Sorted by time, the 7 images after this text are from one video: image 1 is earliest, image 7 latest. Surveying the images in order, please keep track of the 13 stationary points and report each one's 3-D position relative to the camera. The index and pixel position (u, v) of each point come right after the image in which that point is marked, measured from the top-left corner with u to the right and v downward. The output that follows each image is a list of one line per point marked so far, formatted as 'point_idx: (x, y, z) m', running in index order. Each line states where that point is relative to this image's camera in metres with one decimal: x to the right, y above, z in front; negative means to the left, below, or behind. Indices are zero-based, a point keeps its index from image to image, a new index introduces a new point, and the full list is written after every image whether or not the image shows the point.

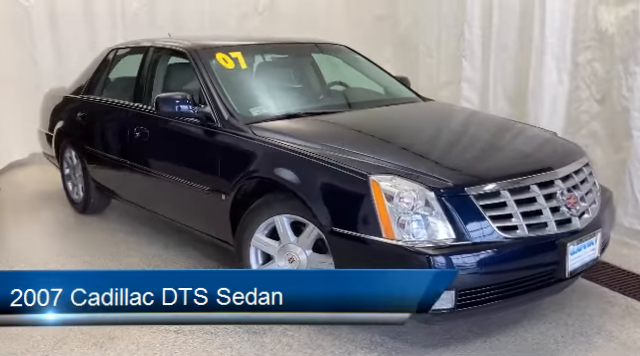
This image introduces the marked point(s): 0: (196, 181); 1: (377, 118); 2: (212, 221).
0: (-0.7, 0.0, +3.2) m
1: (+0.3, +0.3, +3.3) m
2: (-0.6, -0.2, +3.2) m
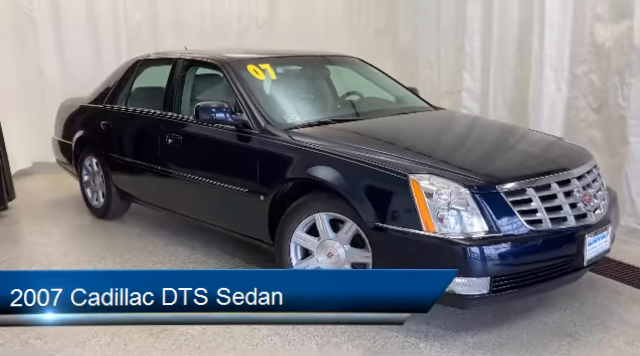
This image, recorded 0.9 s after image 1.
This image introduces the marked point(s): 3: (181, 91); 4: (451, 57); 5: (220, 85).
0: (-0.5, 0.0, +3.4) m
1: (+0.5, +0.3, +3.5) m
2: (-0.4, -0.3, +3.4) m
3: (-1.0, +0.6, +4.0) m
4: (+1.3, +1.1, +5.7) m
5: (-0.7, +0.6, +3.9) m
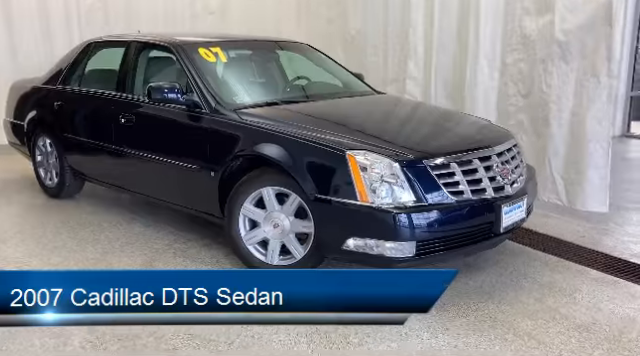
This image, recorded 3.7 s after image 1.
0: (-0.8, +0.1, +3.6) m
1: (+0.1, +0.5, +3.8) m
2: (-0.7, -0.1, +3.6) m
3: (-1.3, +0.7, +4.2) m
4: (+0.8, +1.3, +6.0) m
5: (-1.0, +0.8, +4.0) m
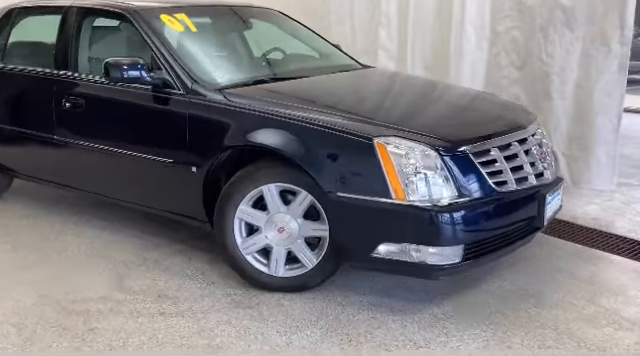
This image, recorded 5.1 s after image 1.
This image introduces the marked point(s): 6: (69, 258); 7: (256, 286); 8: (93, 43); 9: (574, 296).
0: (-0.8, +0.1, +3.0) m
1: (+0.1, +0.5, +3.3) m
2: (-0.7, -0.1, +3.0) m
3: (-1.4, +0.8, +3.4) m
4: (+0.4, +1.5, +5.5) m
5: (-1.1, +0.8, +3.3) m
6: (-1.3, -0.4, +3.1) m
7: (-0.3, -0.5, +2.7) m
8: (-1.3, +0.8, +3.4) m
9: (+1.1, -0.5, +2.6) m
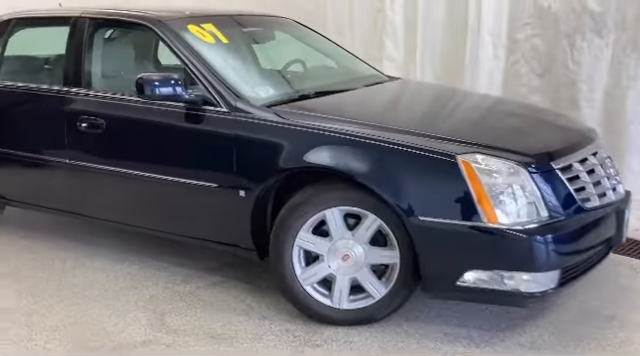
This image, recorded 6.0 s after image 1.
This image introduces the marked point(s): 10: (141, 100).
0: (-0.6, 0.0, +2.7) m
1: (+0.3, +0.4, +3.1) m
2: (-0.5, -0.2, +2.7) m
3: (-1.2, +0.6, +3.1) m
4: (+0.4, +1.4, +5.3) m
5: (-0.9, +0.7, +3.0) m
6: (-1.1, -0.6, +2.8) m
7: (0.0, -0.6, +2.5) m
8: (-1.1, +0.6, +3.1) m
9: (+1.4, -0.6, +2.5) m
10: (-0.9, +0.4, +2.9) m
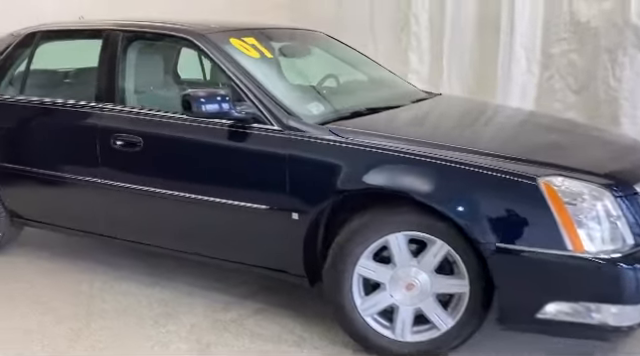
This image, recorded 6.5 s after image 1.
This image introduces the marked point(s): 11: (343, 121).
0: (-0.4, -0.1, +2.5) m
1: (+0.5, +0.3, +2.9) m
2: (-0.2, -0.3, +2.5) m
3: (-1.0, +0.5, +3.0) m
4: (+0.6, +1.2, +5.2) m
5: (-0.7, +0.6, +2.9) m
6: (-0.8, -0.7, +2.6) m
7: (+0.2, -0.7, +2.3) m
8: (-0.9, +0.5, +3.0) m
9: (+1.6, -0.7, +2.3) m
10: (-0.6, +0.3, +2.7) m
11: (+0.1, +0.3, +2.5) m
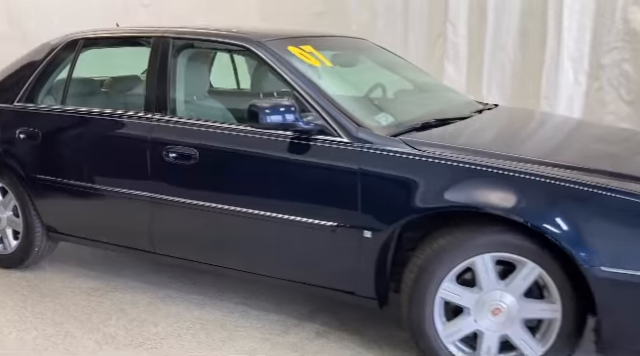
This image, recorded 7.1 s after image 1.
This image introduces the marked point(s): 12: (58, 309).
0: (-0.1, -0.2, +2.4) m
1: (+0.8, +0.3, +2.8) m
2: (0.0, -0.4, +2.4) m
3: (-0.7, +0.5, +2.8) m
4: (+0.9, +1.1, +5.1) m
5: (-0.4, +0.5, +2.8) m
6: (-0.6, -0.7, +2.5) m
7: (+0.5, -0.8, +2.2) m
8: (-0.6, +0.5, +2.9) m
9: (+1.9, -0.7, +2.2) m
10: (-0.3, +0.2, +2.6) m
11: (+0.4, +0.2, +2.4) m
12: (-1.3, -0.7, +3.0) m
